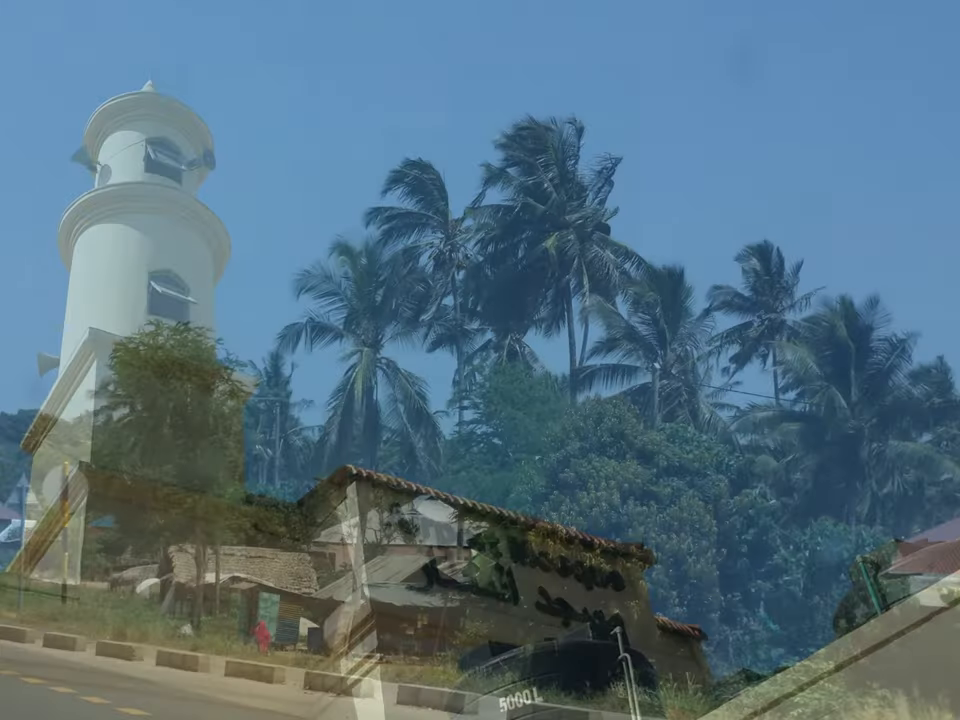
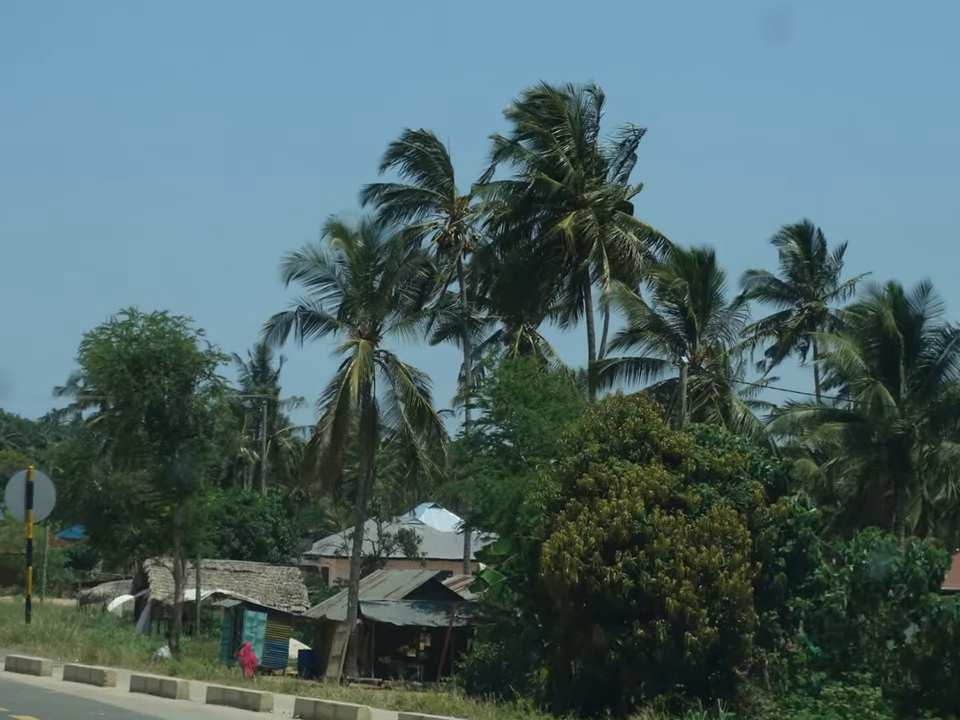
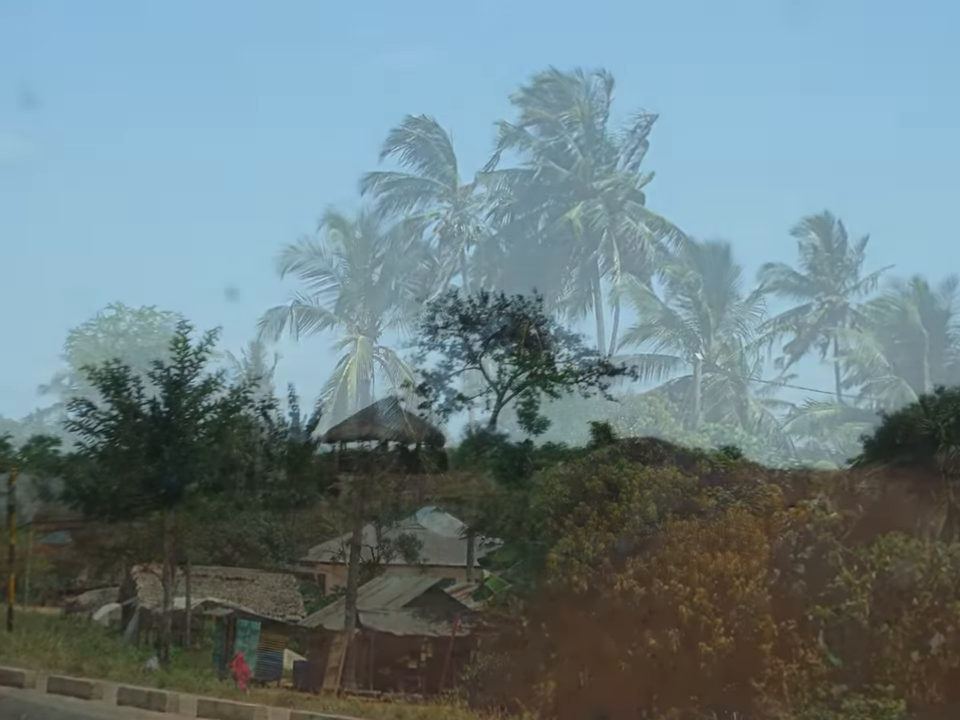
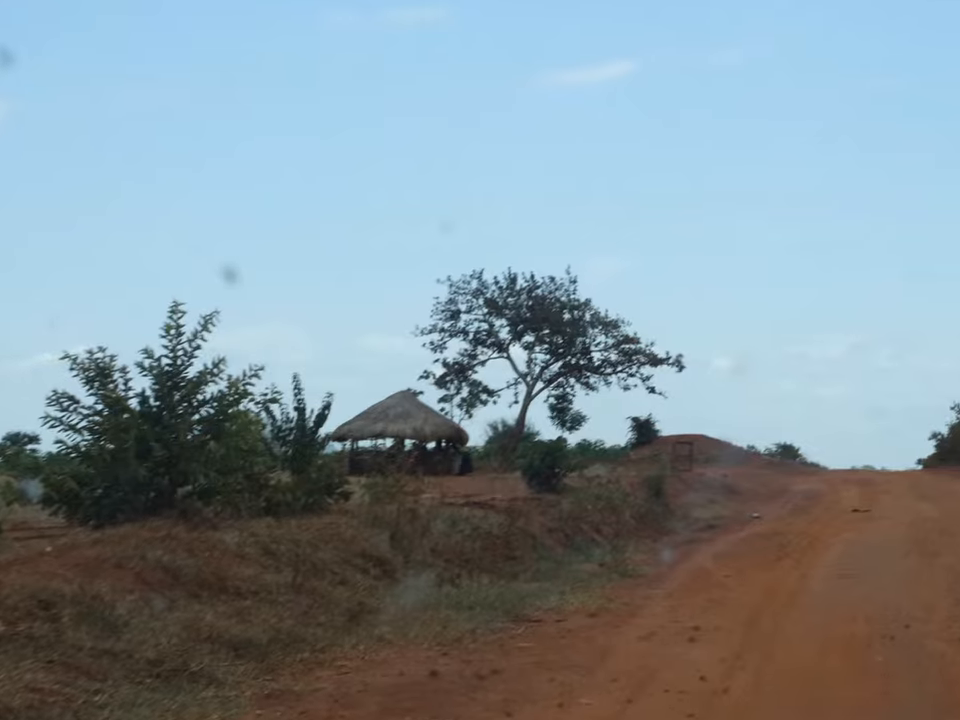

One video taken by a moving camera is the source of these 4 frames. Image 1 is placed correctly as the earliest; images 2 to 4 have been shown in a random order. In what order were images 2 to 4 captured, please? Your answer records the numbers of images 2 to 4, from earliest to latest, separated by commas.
2, 3, 4
